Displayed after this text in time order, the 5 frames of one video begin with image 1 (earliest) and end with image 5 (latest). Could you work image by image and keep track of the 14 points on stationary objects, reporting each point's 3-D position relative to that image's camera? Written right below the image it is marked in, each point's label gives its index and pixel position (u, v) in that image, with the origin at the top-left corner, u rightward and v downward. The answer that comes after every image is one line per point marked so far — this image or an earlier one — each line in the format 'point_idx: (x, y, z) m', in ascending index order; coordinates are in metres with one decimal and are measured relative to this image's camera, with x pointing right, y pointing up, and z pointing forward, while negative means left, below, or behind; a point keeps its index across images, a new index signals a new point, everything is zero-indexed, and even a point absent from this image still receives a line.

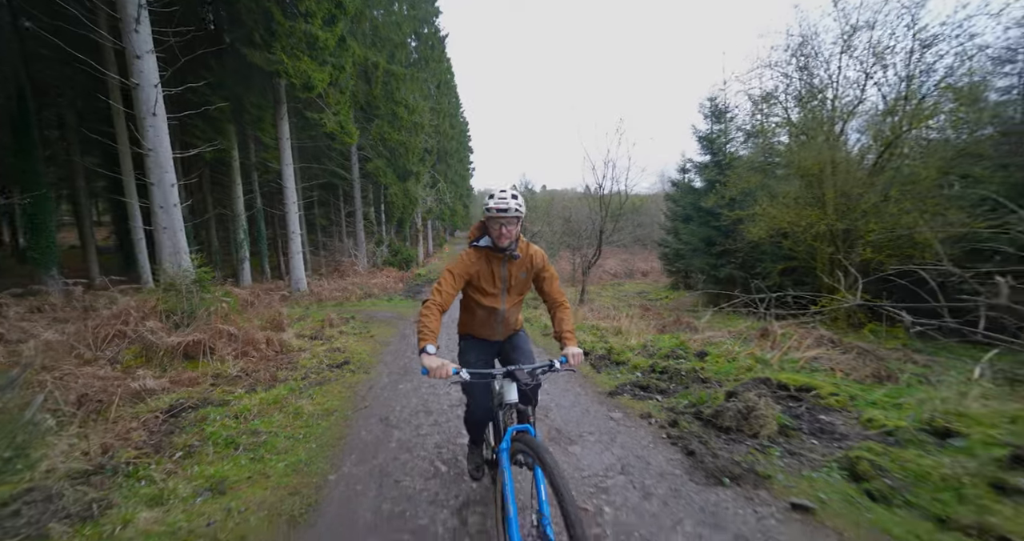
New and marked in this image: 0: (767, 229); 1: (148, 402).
0: (+6.1, +1.0, +11.2) m
1: (-4.2, -1.5, +5.0) m
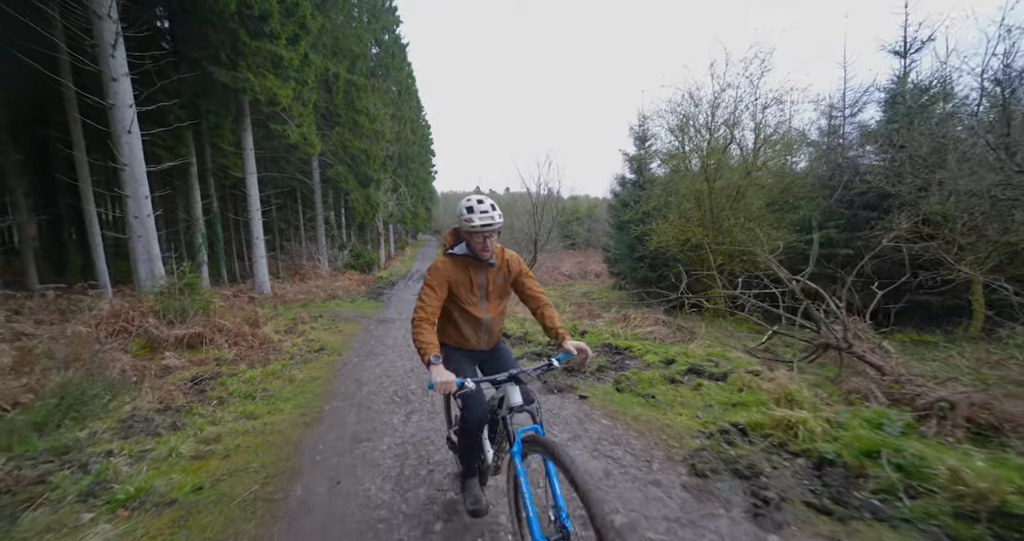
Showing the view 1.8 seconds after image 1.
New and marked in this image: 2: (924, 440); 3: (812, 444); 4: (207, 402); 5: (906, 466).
0: (+4.5, +0.9, +13.9) m
1: (-5.2, -1.5, +6.8) m
2: (+2.5, -1.0, +2.7) m
3: (+2.0, -1.2, +3.0) m
4: (-3.9, -1.6, +5.7) m
5: (+2.2, -1.1, +2.5) m
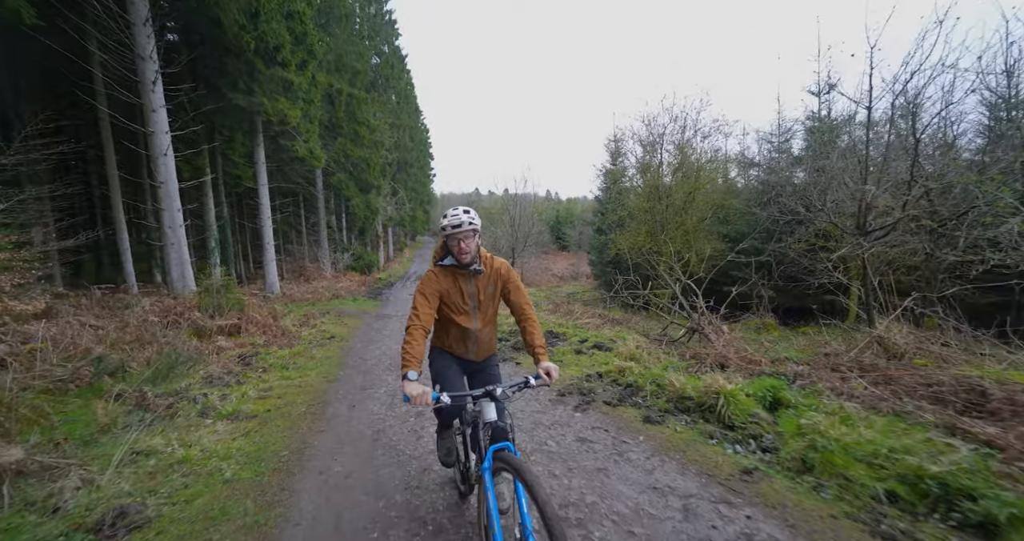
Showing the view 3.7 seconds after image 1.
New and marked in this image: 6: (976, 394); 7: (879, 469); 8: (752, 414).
0: (+3.8, +0.8, +16.1) m
1: (-5.8, -1.6, +9.0) m
2: (+1.9, -1.1, +4.9) m
3: (+1.3, -1.3, +5.2) m
4: (-4.5, -1.7, +7.9) m
5: (+1.6, -1.2, +4.7) m
6: (+3.7, -1.0, +3.6) m
7: (+2.2, -1.2, +2.7) m
8: (+2.0, -1.2, +3.6) m
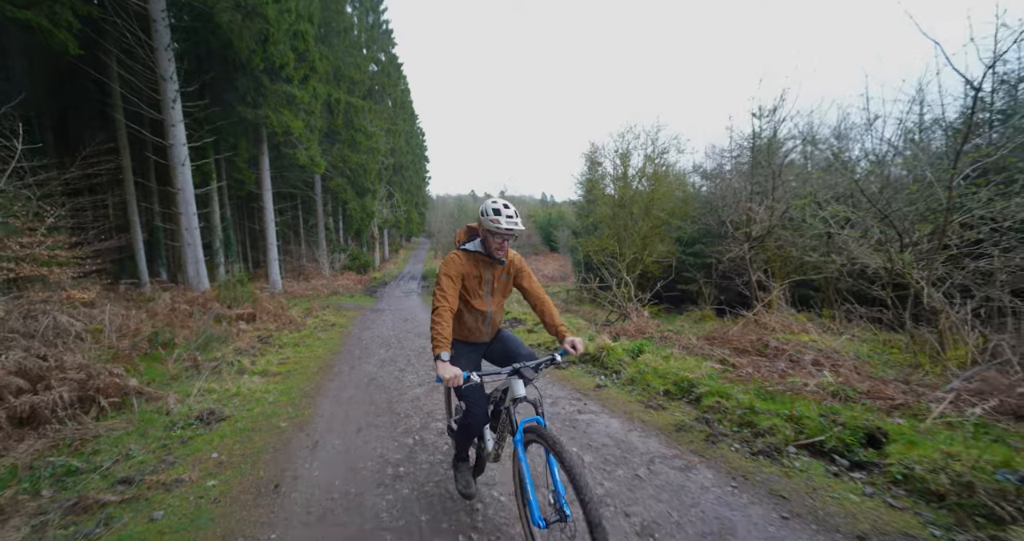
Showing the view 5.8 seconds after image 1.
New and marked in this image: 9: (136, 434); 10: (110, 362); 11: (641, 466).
0: (+3.1, +0.8, +18.0) m
1: (-6.5, -1.5, +10.9) m
2: (+1.3, -1.0, +6.8) m
3: (+0.7, -1.2, +7.1) m
4: (-5.2, -1.6, +9.7) m
5: (+0.9, -1.1, +6.6) m
6: (+3.1, -0.9, +5.5) m
7: (+1.6, -1.1, +4.6) m
8: (+1.3, -1.1, +5.5) m
9: (-3.6, -1.6, +4.3) m
10: (-5.9, -1.3, +6.6) m
11: (+0.9, -1.3, +3.0) m
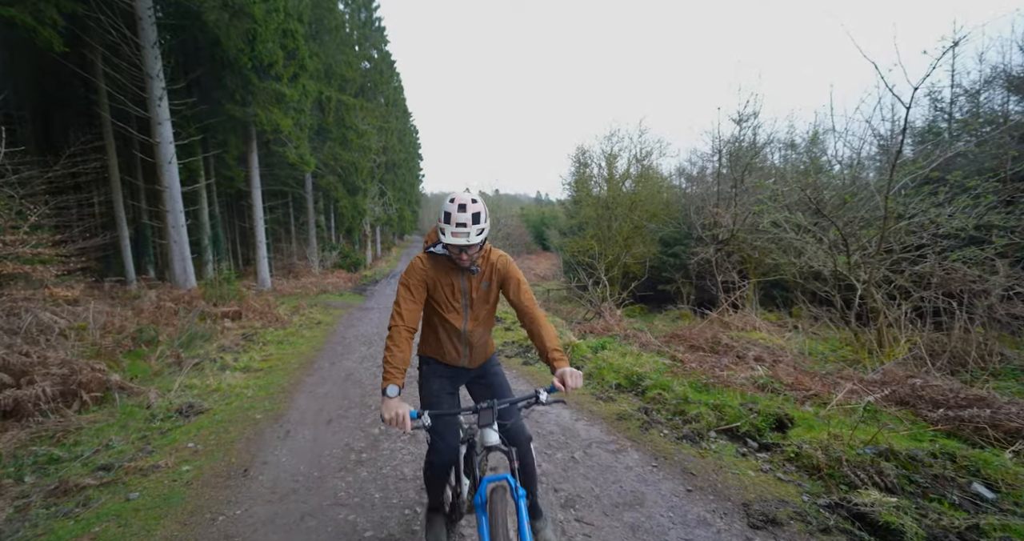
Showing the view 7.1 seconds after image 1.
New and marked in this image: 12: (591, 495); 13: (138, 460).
0: (+2.5, +0.9, +18.3) m
1: (-7.0, -1.5, +11.1) m
2: (+0.8, -1.0, +7.1) m
3: (+0.3, -1.2, +7.4) m
4: (-5.7, -1.6, +9.9) m
5: (+0.5, -1.1, +6.9) m
6: (+2.7, -0.9, +5.8) m
7: (+1.2, -1.1, +4.9) m
8: (+0.9, -1.1, +5.8) m
9: (-4.0, -1.6, +4.6) m
10: (-6.4, -1.3, +6.8) m
11: (+0.5, -1.3, +3.3) m
12: (+0.5, -1.4, +2.7) m
13: (-3.1, -1.6, +3.7) m
